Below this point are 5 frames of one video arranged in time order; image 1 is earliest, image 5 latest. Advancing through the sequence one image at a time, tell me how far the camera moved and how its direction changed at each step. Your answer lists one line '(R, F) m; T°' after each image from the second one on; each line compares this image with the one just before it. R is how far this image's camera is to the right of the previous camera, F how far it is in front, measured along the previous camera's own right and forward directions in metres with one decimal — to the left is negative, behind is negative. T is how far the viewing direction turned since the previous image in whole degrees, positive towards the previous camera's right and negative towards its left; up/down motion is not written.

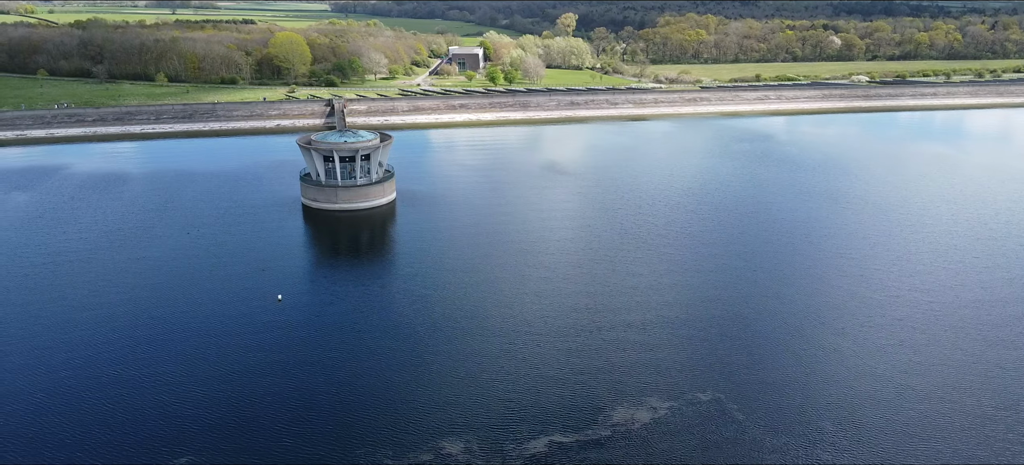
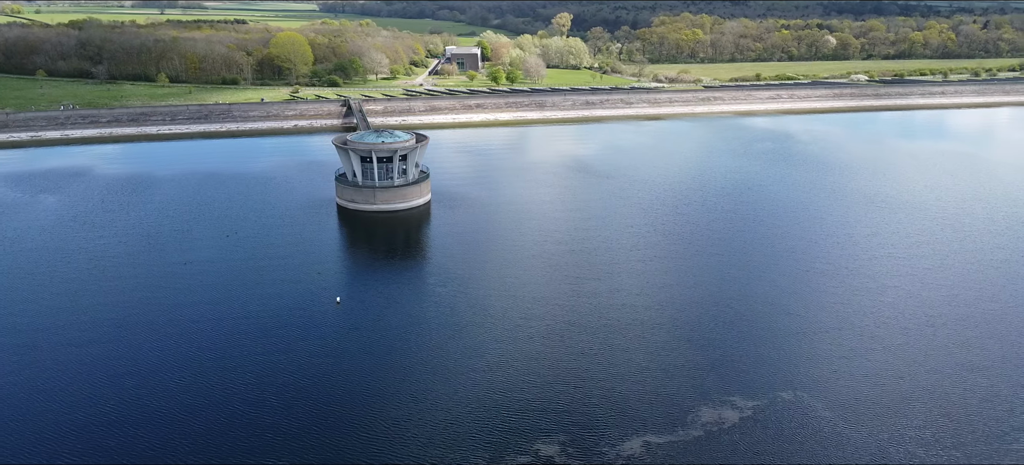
(-1.8, +0.1) m; 0°
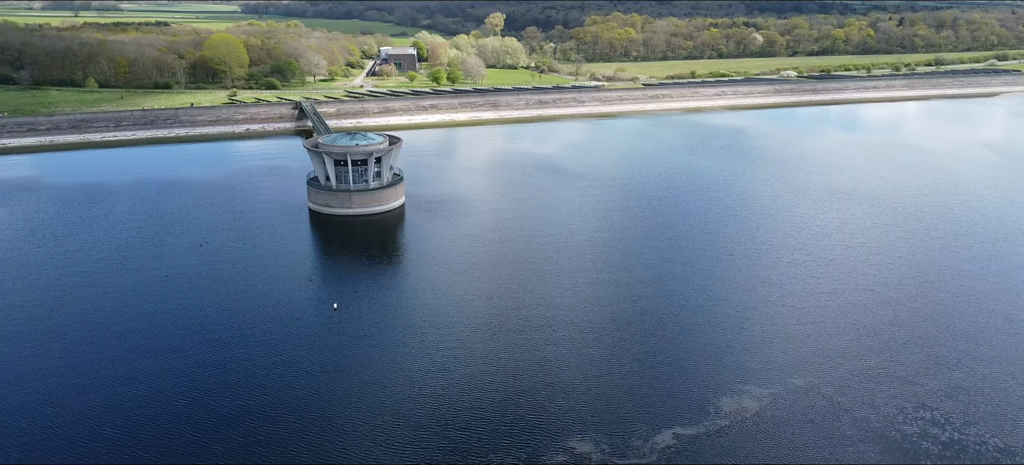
(-1.6, +0.1) m; +5°
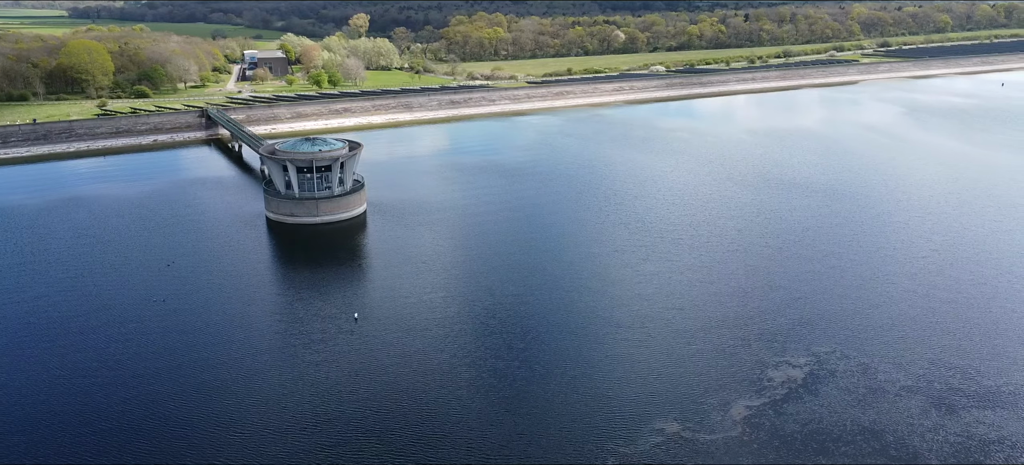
(-3.8, 0.0) m; +9°
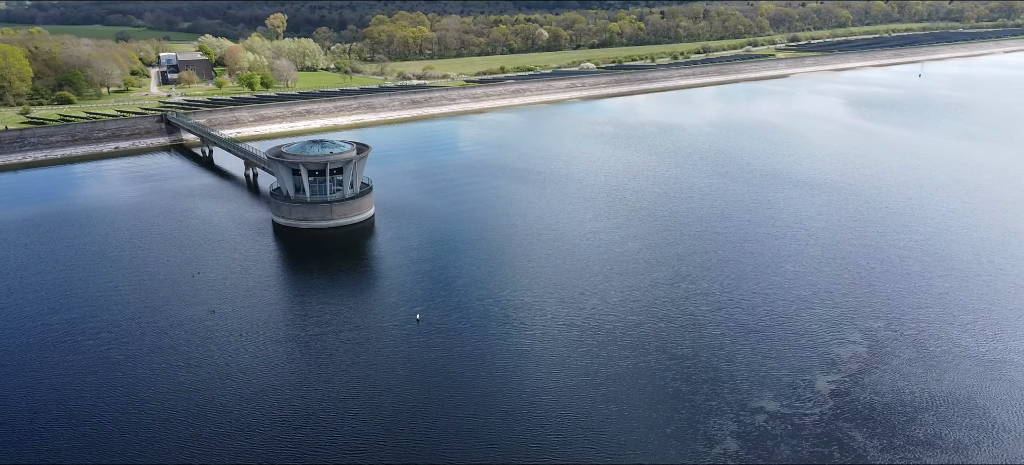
(-3.5, -0.2) m; +5°
